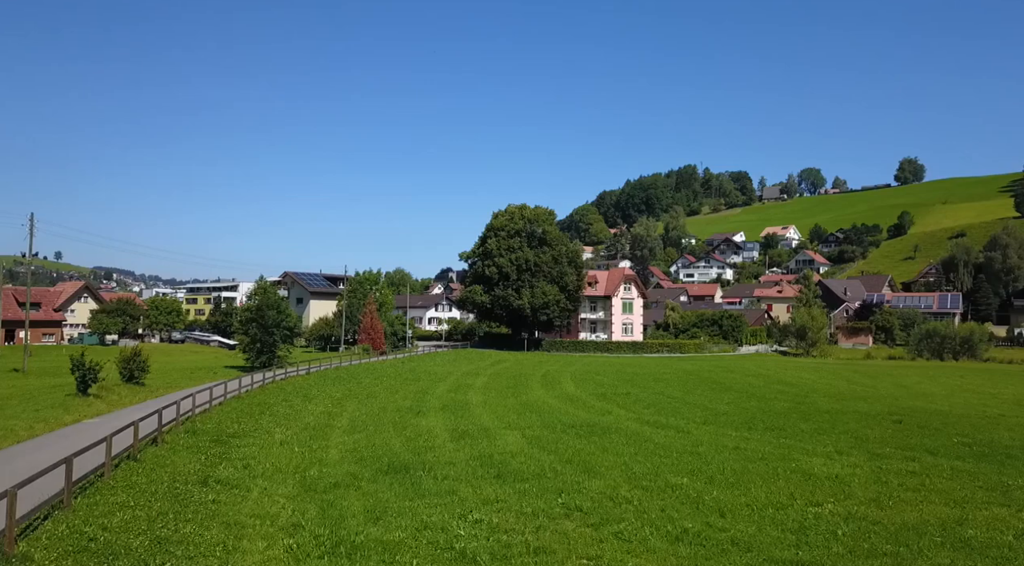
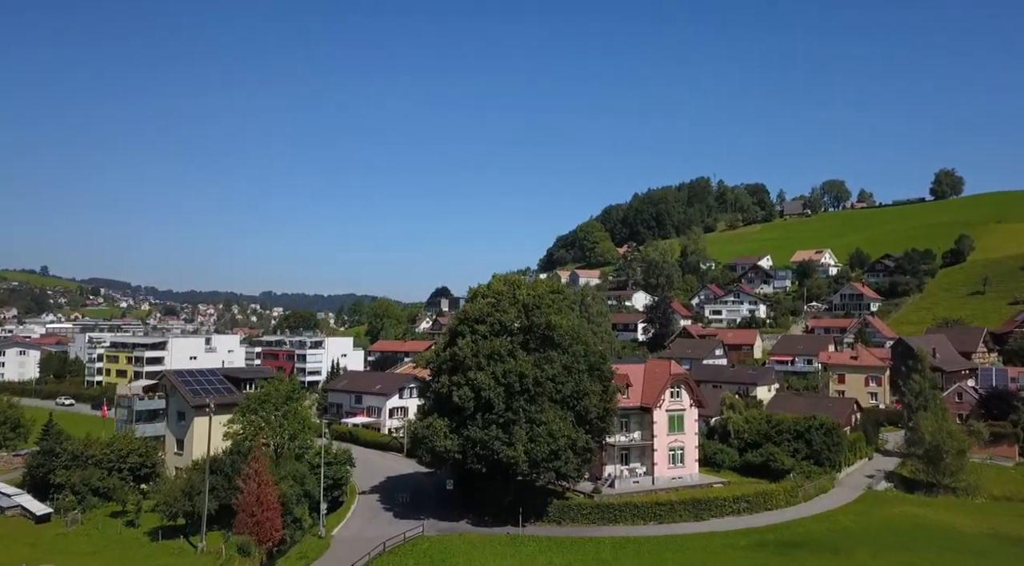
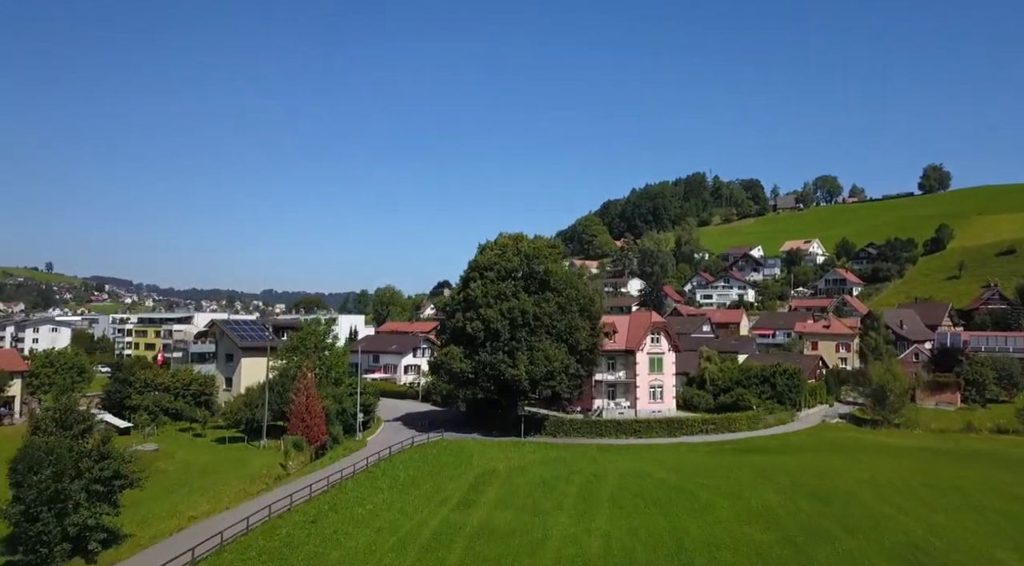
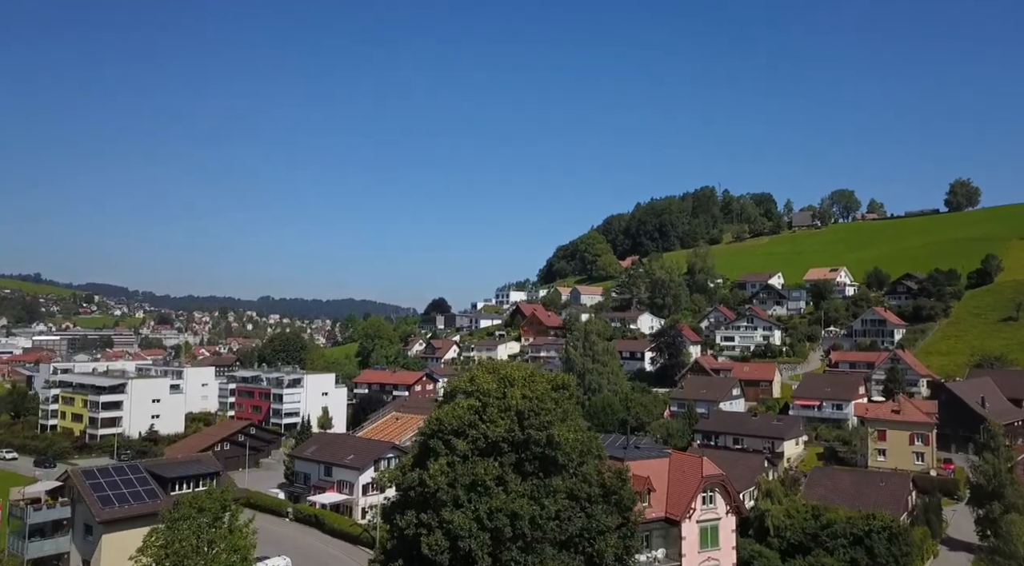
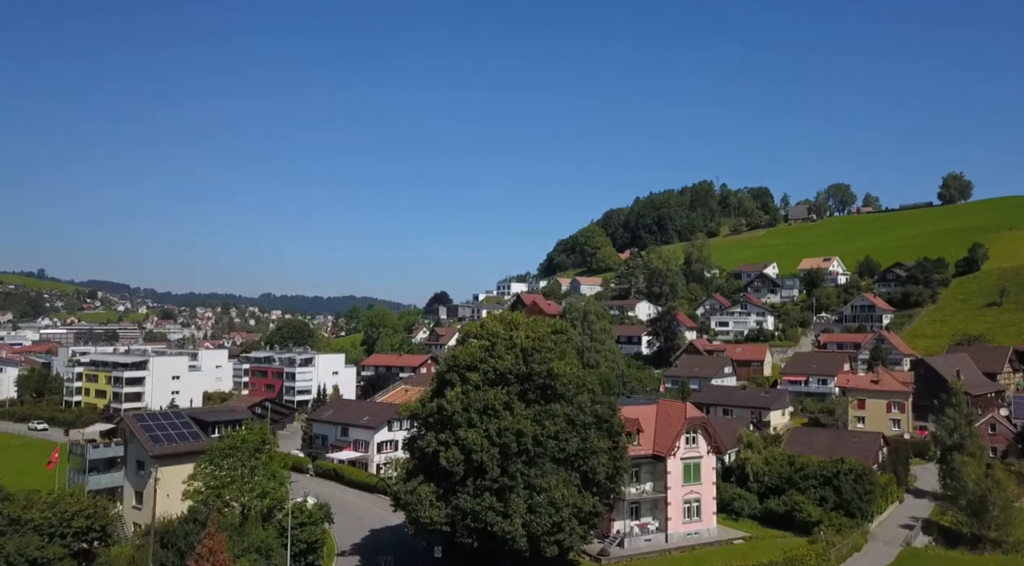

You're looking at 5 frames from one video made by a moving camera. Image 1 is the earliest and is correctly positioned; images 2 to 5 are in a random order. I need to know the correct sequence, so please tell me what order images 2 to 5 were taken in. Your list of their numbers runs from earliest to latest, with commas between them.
3, 2, 5, 4
